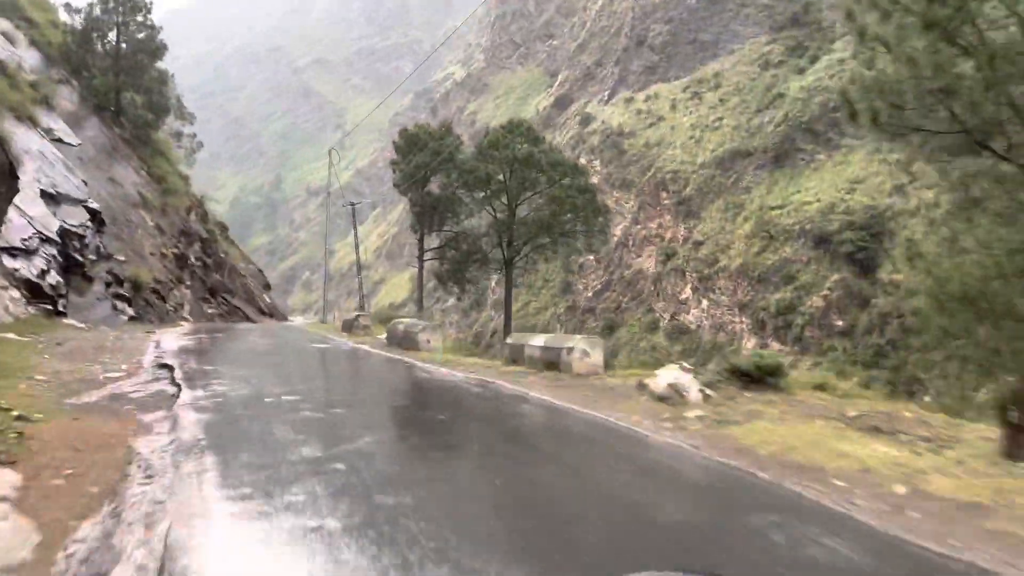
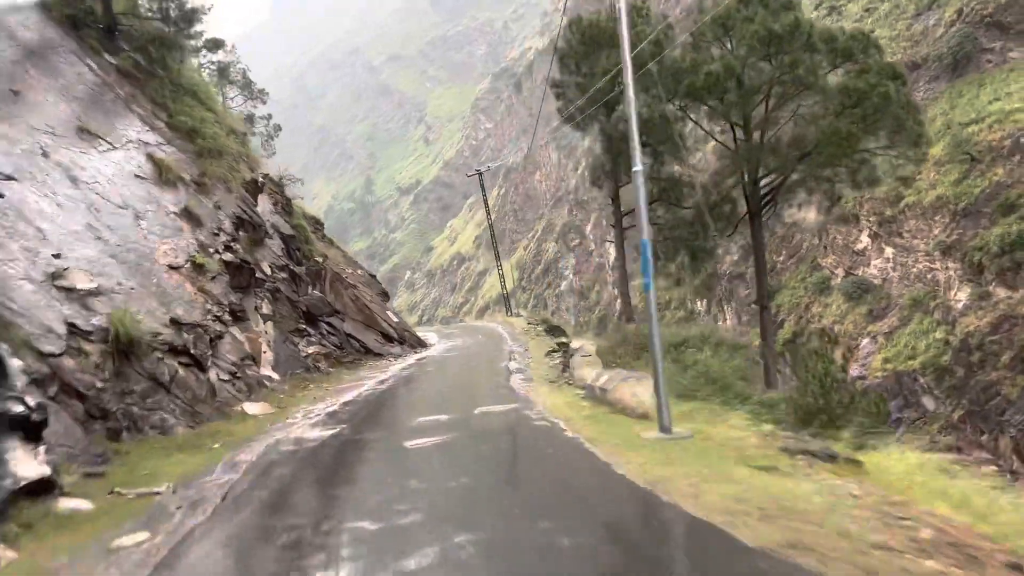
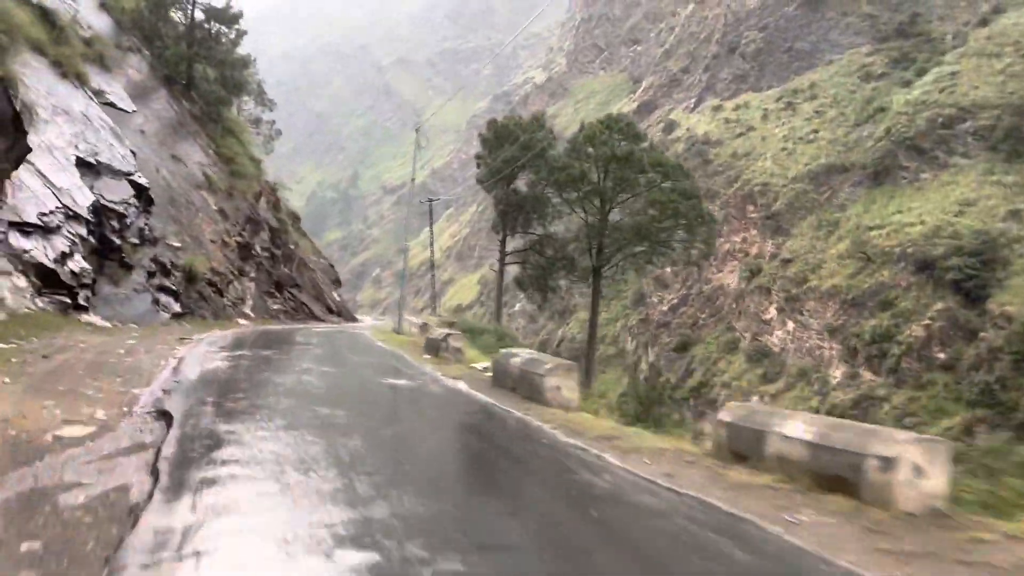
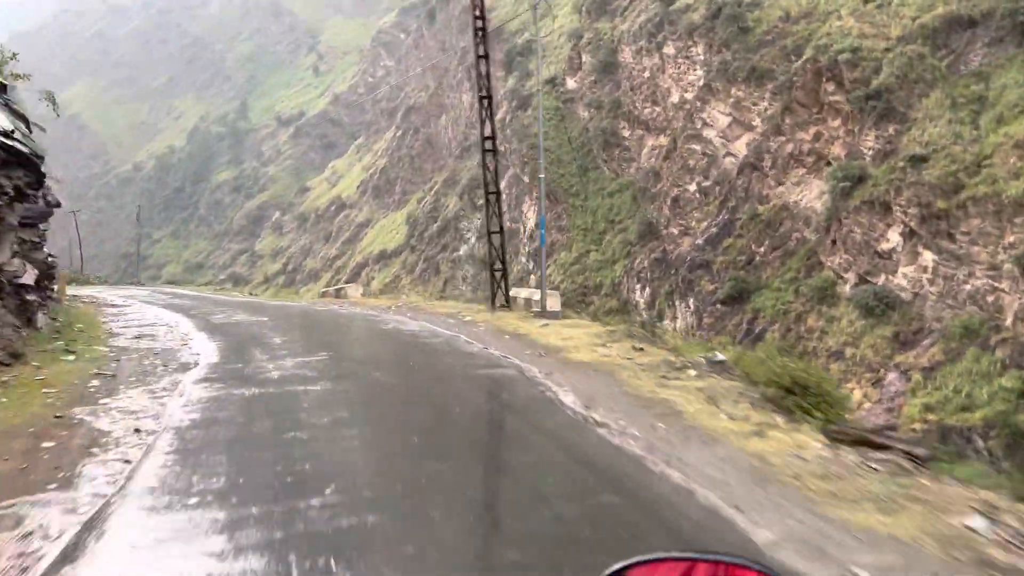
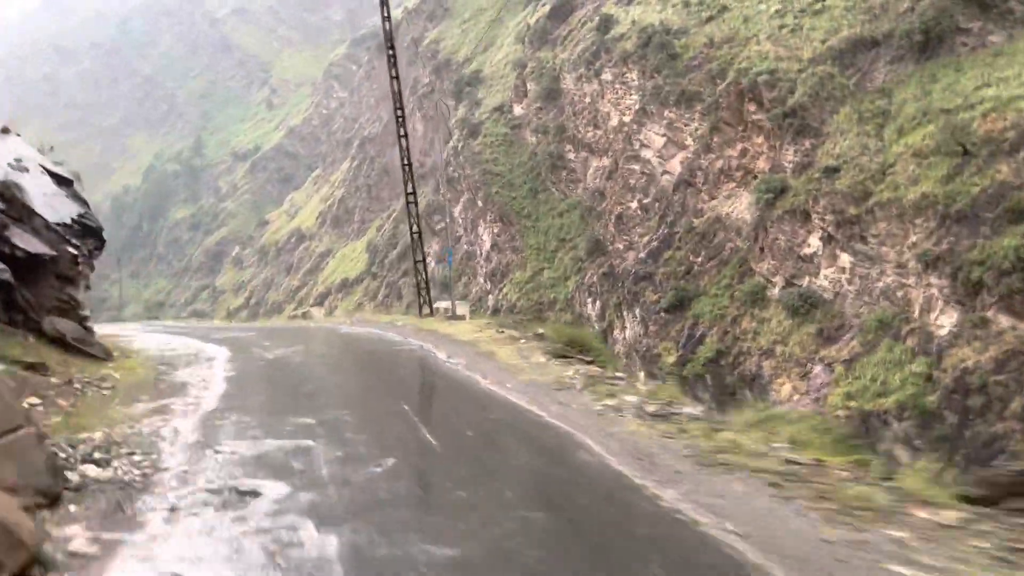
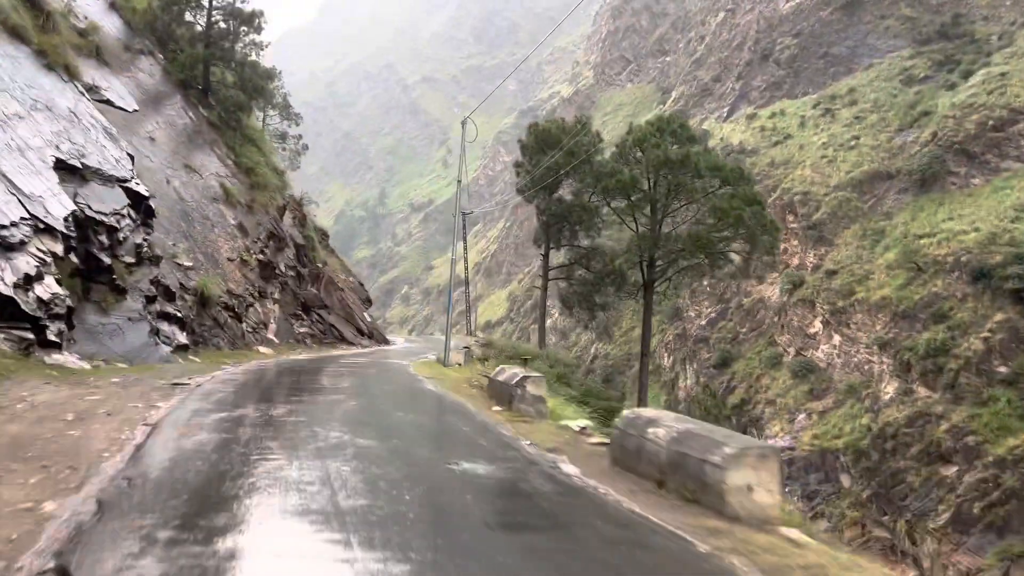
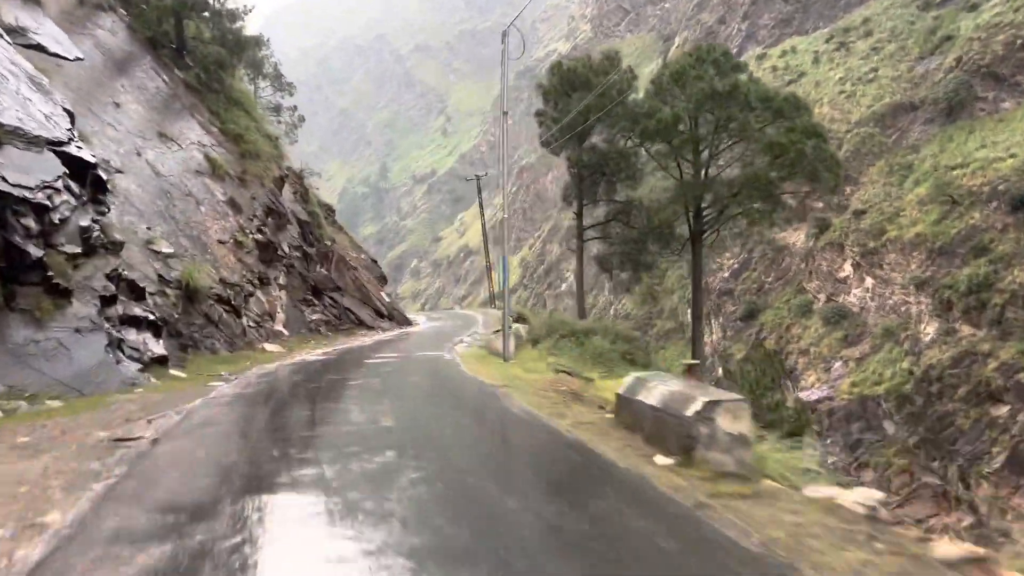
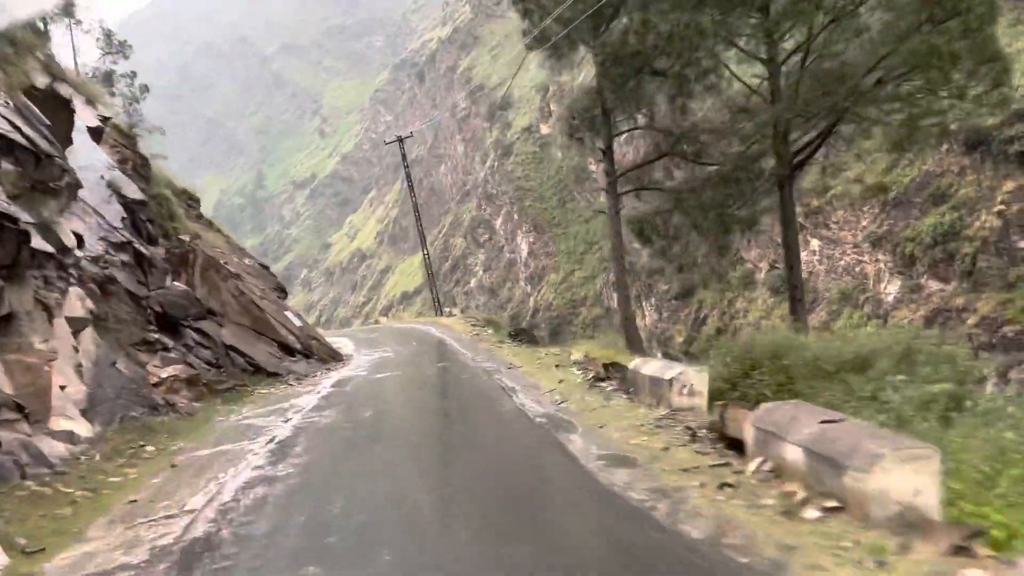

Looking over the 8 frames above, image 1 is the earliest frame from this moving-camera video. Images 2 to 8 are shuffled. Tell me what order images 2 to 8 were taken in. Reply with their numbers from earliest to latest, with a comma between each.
3, 6, 7, 2, 8, 5, 4
